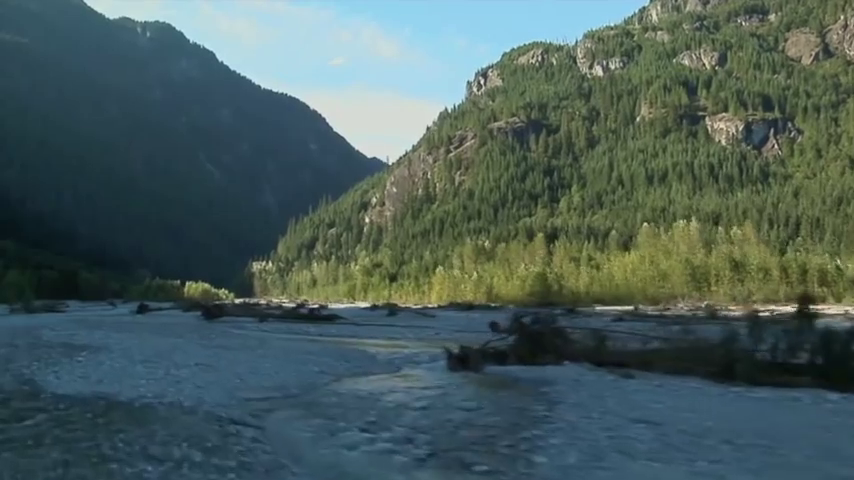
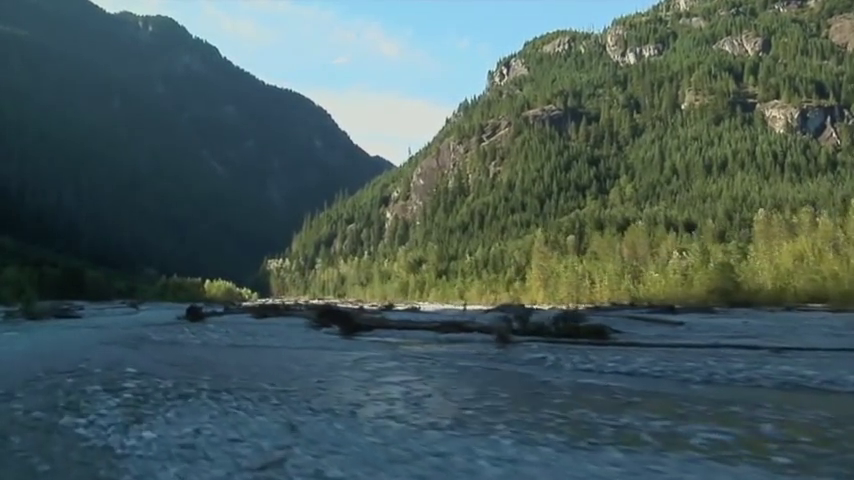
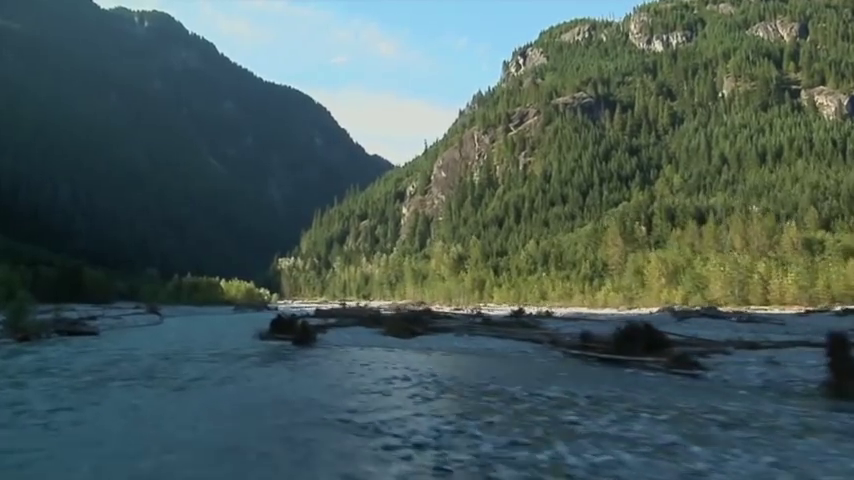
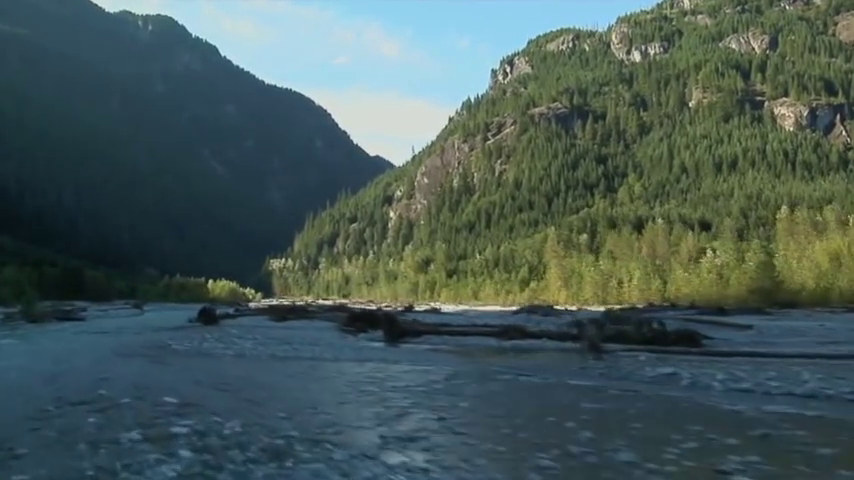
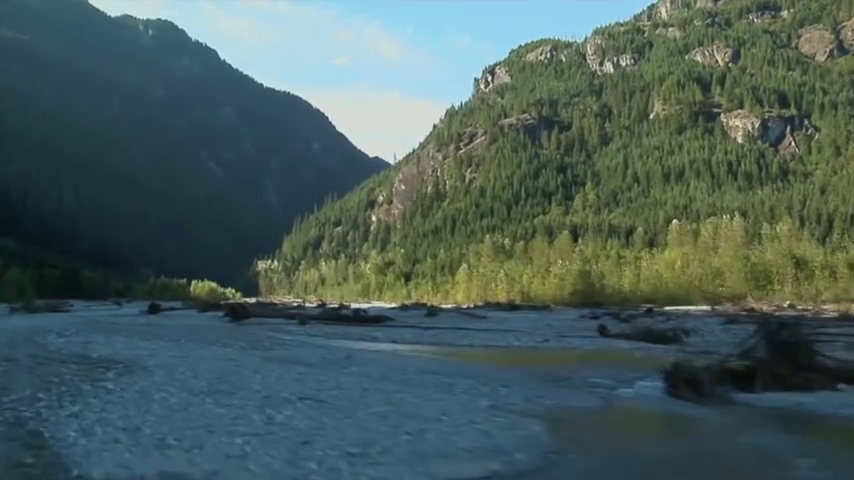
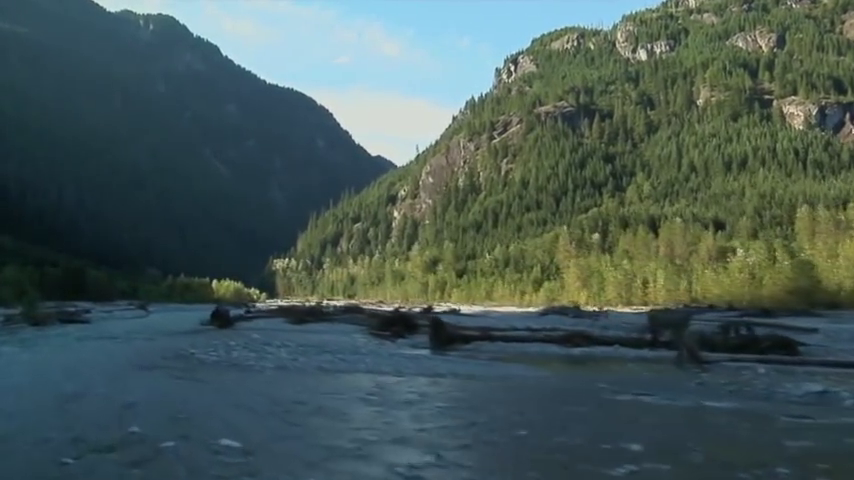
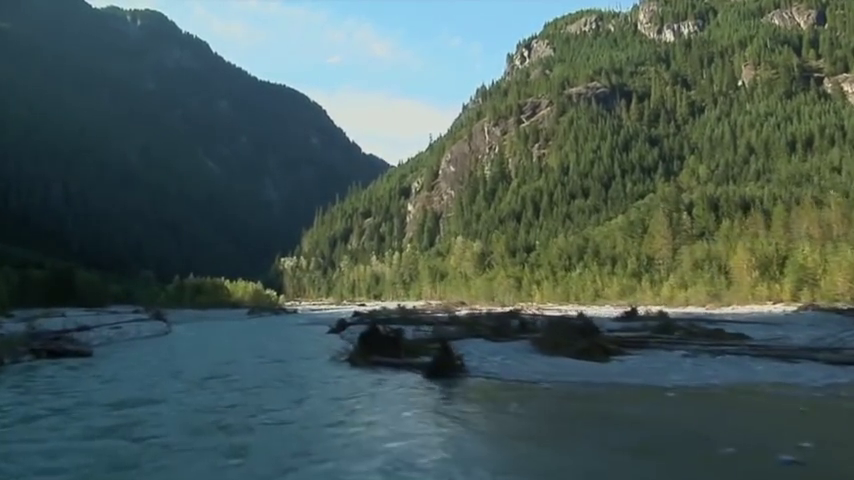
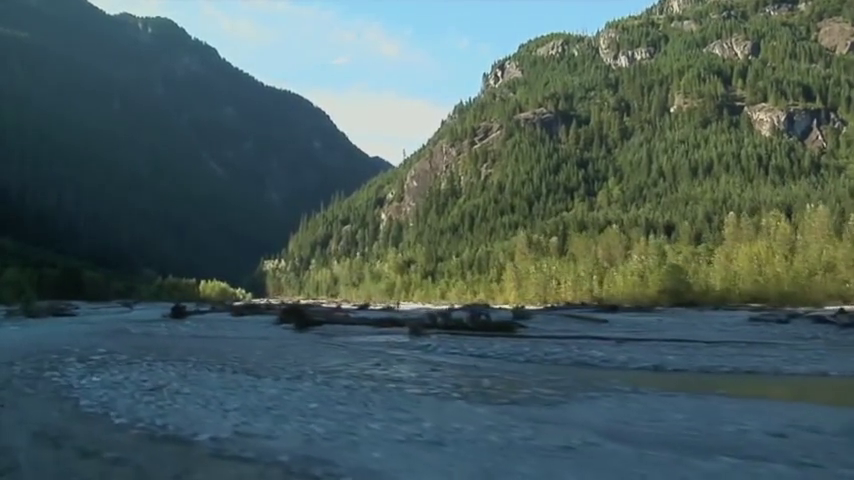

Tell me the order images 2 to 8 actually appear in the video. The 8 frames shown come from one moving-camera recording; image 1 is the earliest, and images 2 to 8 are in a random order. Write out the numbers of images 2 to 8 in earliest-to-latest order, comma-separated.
5, 8, 2, 4, 6, 3, 7
